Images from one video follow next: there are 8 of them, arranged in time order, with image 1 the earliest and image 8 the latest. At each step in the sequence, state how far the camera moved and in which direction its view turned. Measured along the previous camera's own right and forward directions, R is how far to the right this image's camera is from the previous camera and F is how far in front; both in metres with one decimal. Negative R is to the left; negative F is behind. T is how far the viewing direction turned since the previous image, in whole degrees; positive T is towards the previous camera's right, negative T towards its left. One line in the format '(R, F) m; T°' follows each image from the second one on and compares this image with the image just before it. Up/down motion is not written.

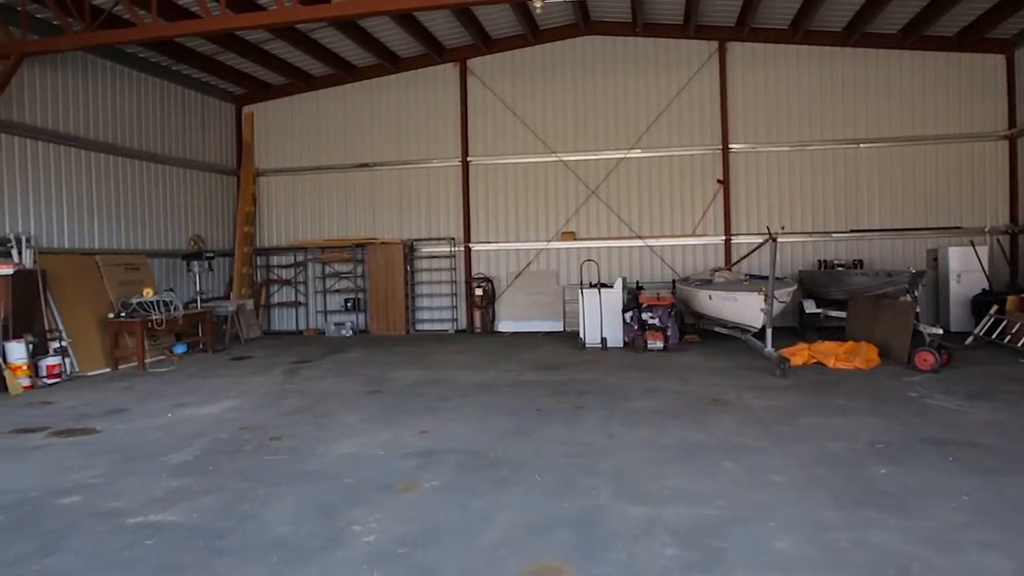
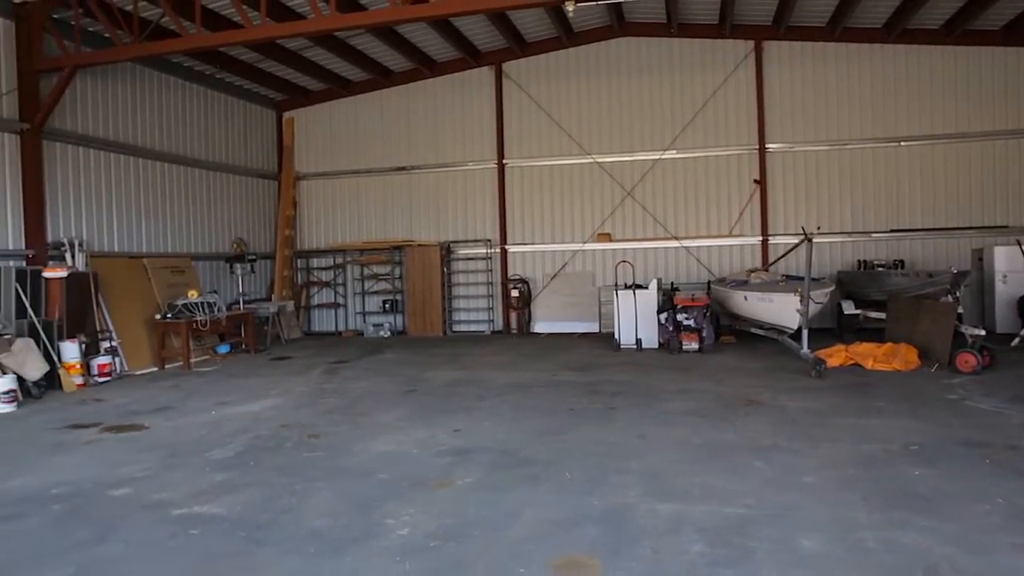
(0.0, -0.1) m; -3°
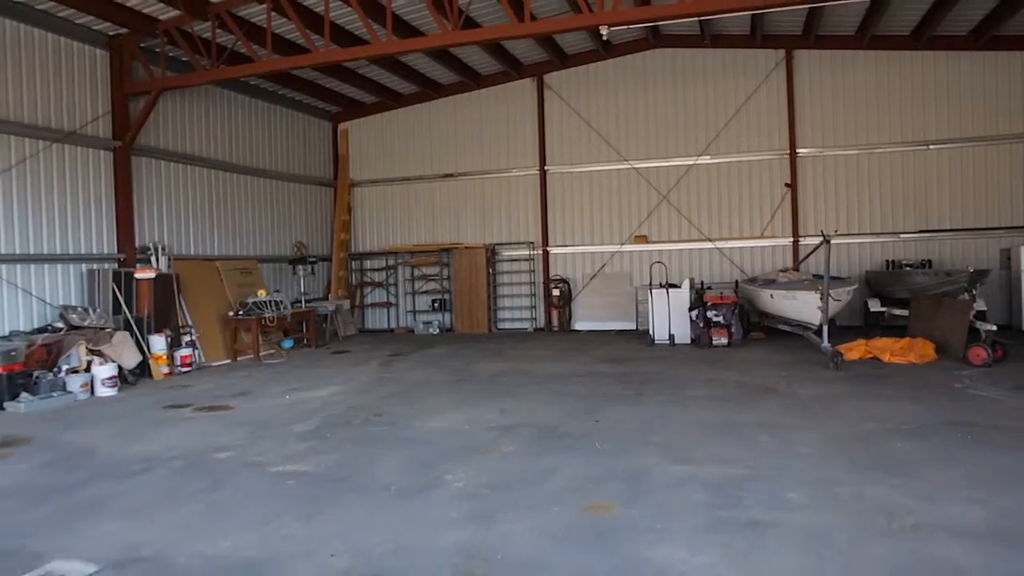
(0.0, -0.7) m; -3°
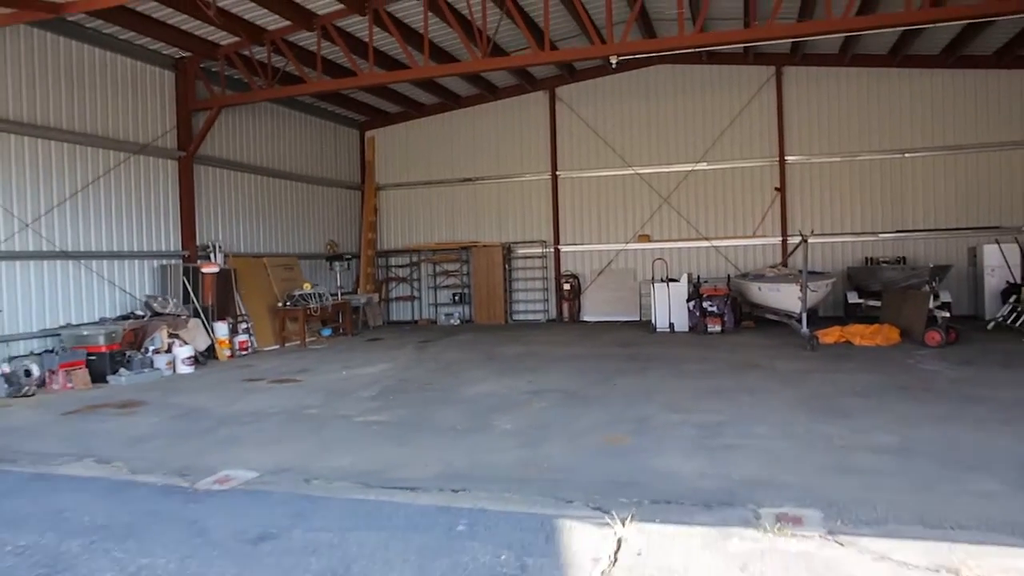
(-0.2, -1.1) m; 0°
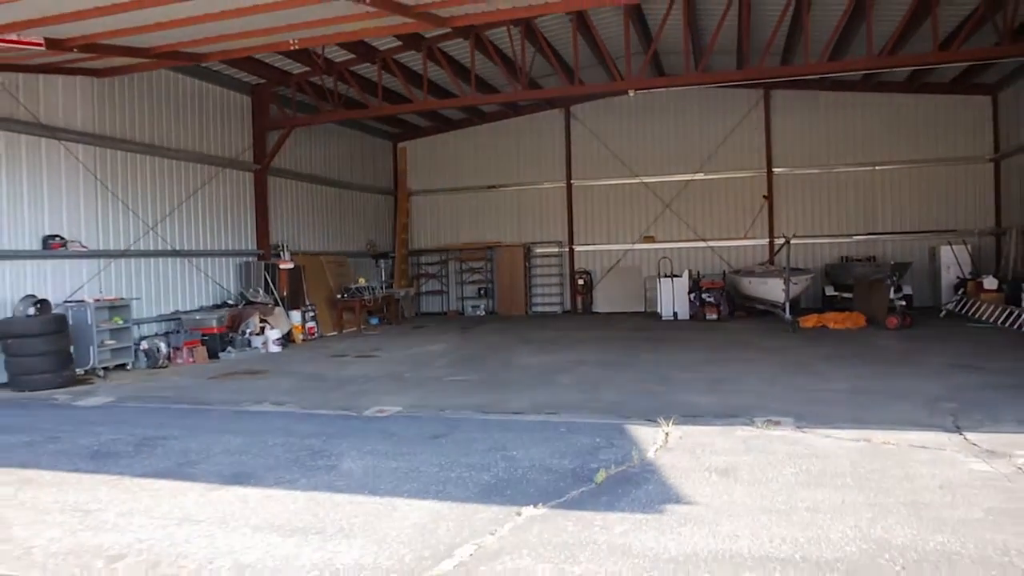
(-0.6, -1.7) m; +1°
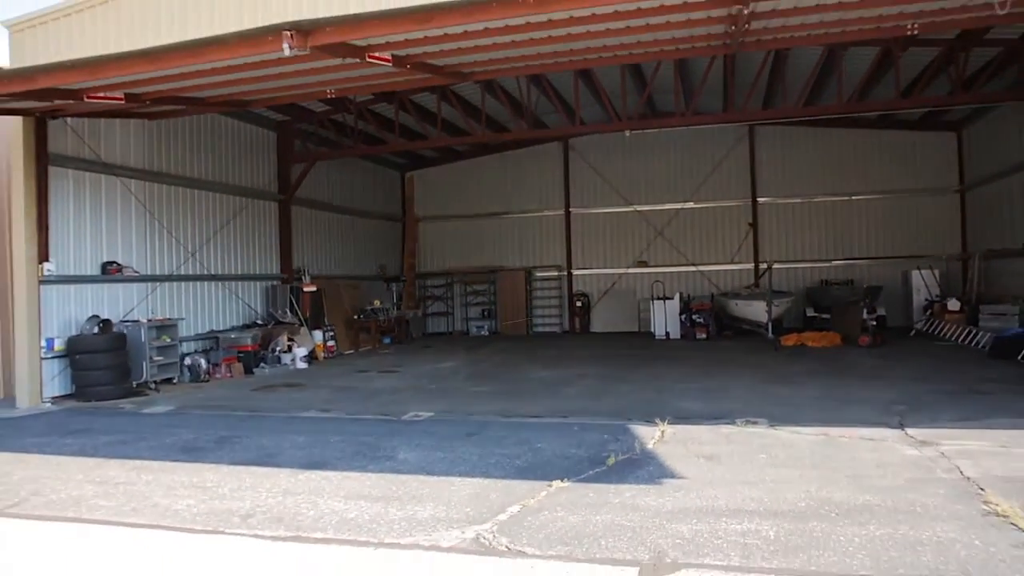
(-0.2, -0.9) m; +1°
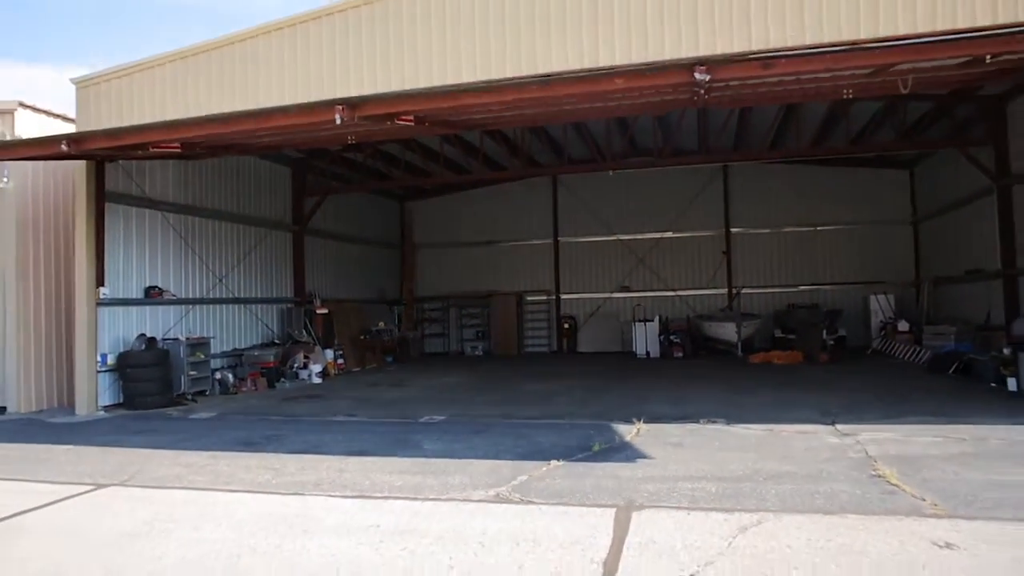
(-0.2, -1.2) m; +1°
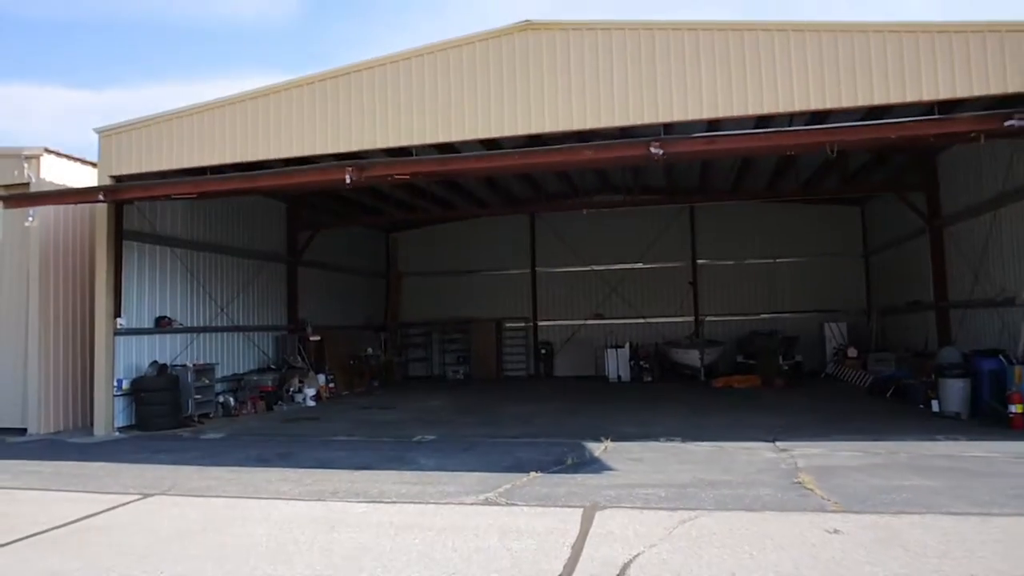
(-0.1, -1.0) m; +2°
